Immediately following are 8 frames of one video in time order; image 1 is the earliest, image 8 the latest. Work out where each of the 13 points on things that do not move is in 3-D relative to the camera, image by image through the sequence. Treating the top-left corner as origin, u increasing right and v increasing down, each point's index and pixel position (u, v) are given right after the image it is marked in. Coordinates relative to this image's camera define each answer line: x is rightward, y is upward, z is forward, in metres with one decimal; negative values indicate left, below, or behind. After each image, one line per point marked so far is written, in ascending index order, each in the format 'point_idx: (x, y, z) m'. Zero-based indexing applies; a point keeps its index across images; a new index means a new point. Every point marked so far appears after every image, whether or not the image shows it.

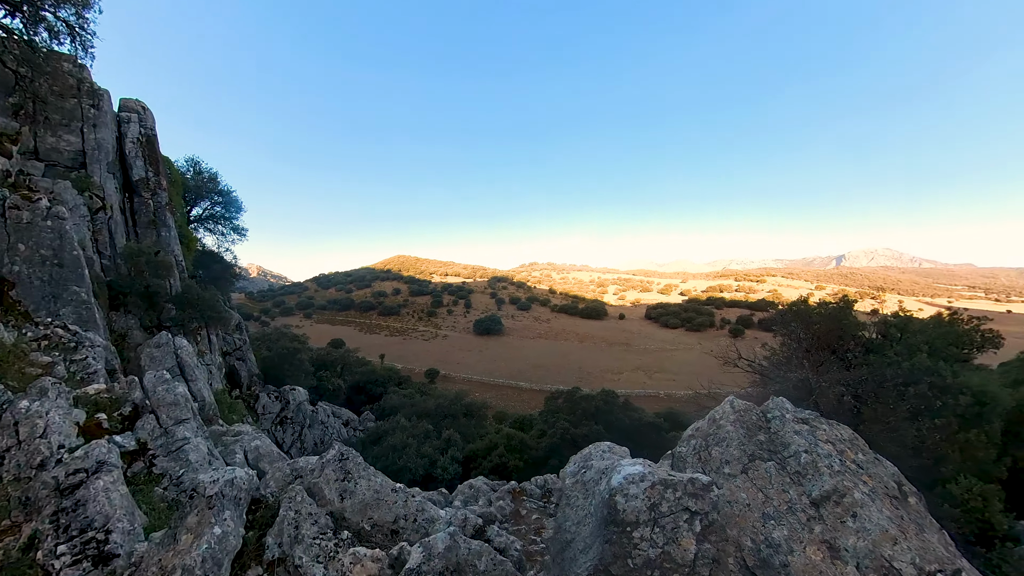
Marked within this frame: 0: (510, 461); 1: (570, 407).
0: (+0.2, -4.8, +9.5) m
1: (+2.2, -4.2, +12.0) m
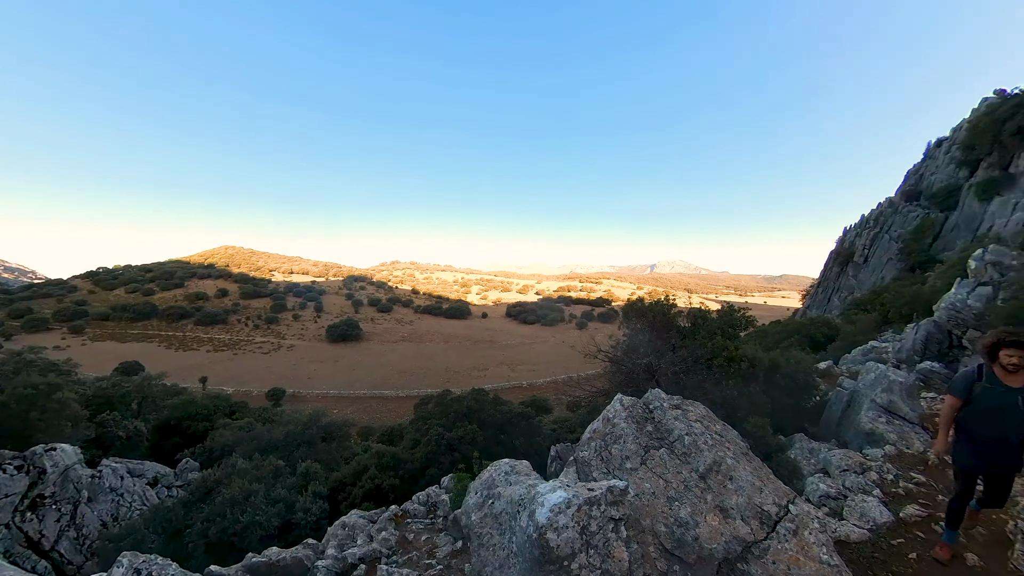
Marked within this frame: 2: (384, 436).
0: (-3.2, -4.8, +8.6) m
1: (-2.3, -4.2, +11.8) m
2: (-5.0, -6.1, +14.1) m
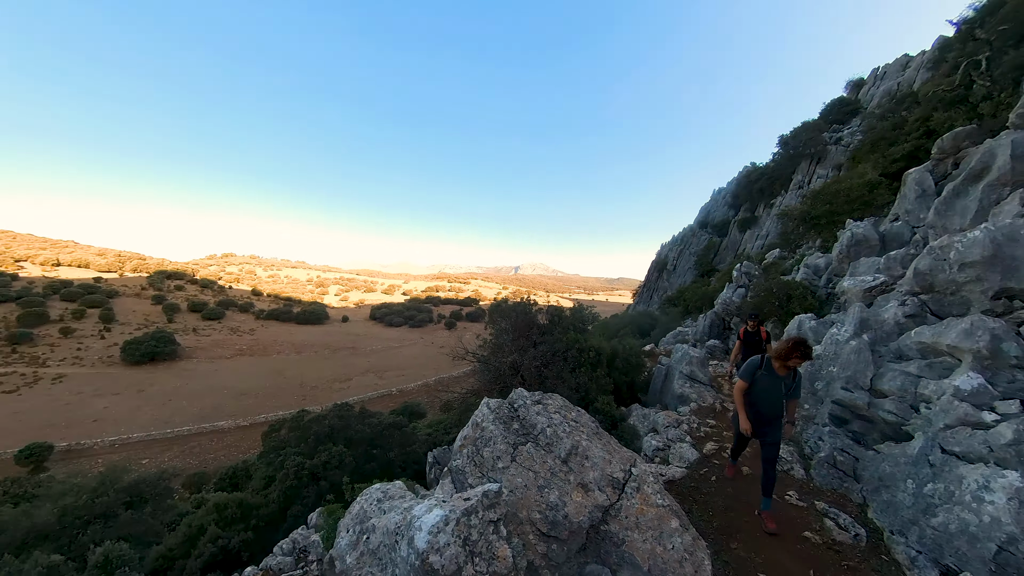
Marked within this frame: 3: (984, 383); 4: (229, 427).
0: (-5.7, -4.9, +6.8) m
1: (-6.2, -4.2, +10.0) m
2: (-9.6, -6.1, +11.2) m
3: (+6.7, -1.4, +5.3) m
4: (-15.2, -7.2, +18.1) m
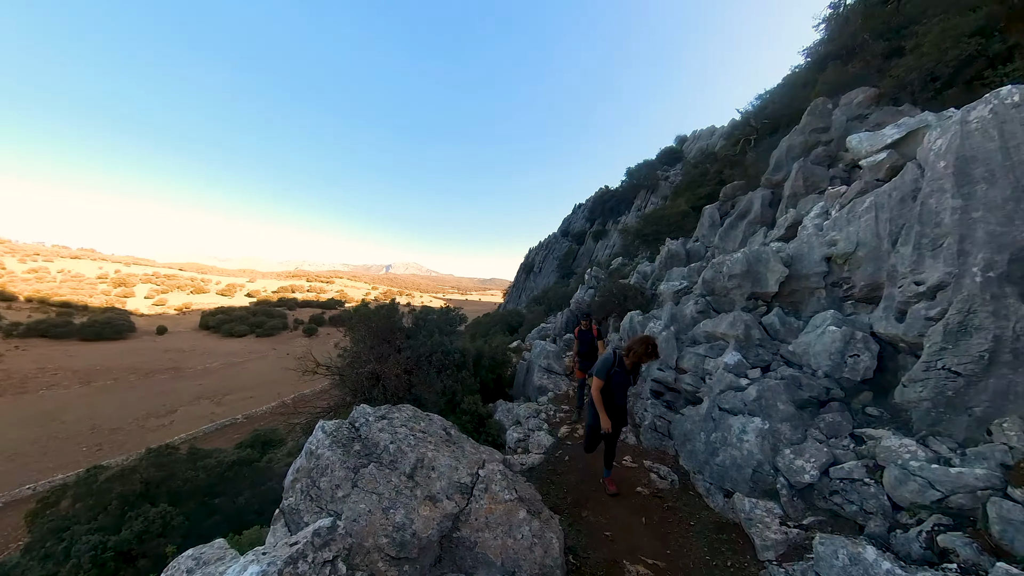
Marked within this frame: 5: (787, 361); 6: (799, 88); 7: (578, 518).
0: (-7.9, -5.0, +4.6) m
1: (-9.3, -4.4, +7.4) m
2: (-12.9, -6.3, +7.5) m
3: (+4.3, -1.4, +7.1) m
4: (-20.4, -7.4, +12.3) m
5: (+5.1, -1.4, +6.7) m
6: (+14.0, +9.5, +16.5) m
7: (+1.0, -3.9, +5.8) m
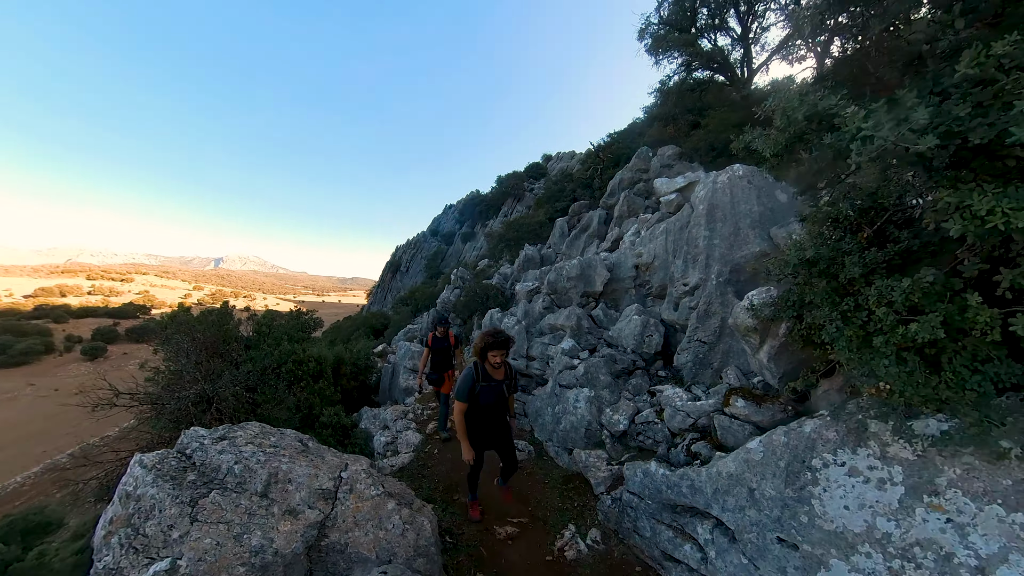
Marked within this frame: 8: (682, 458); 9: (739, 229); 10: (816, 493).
0: (-8.8, -5.1, +1.8) m
1: (-11.3, -4.4, +3.9) m
2: (-14.6, -6.4, +2.6) m
3: (+1.5, -1.4, +8.8) m
4: (-23.4, -7.5, +4.2) m
5: (+2.4, -1.4, +8.8) m
6: (+6.8, +9.5, +21.2) m
7: (-1.1, -3.9, +6.4) m
8: (+2.8, -2.8, +5.7) m
9: (+4.8, +1.2, +7.2) m
10: (+3.4, -2.3, +4.0) m
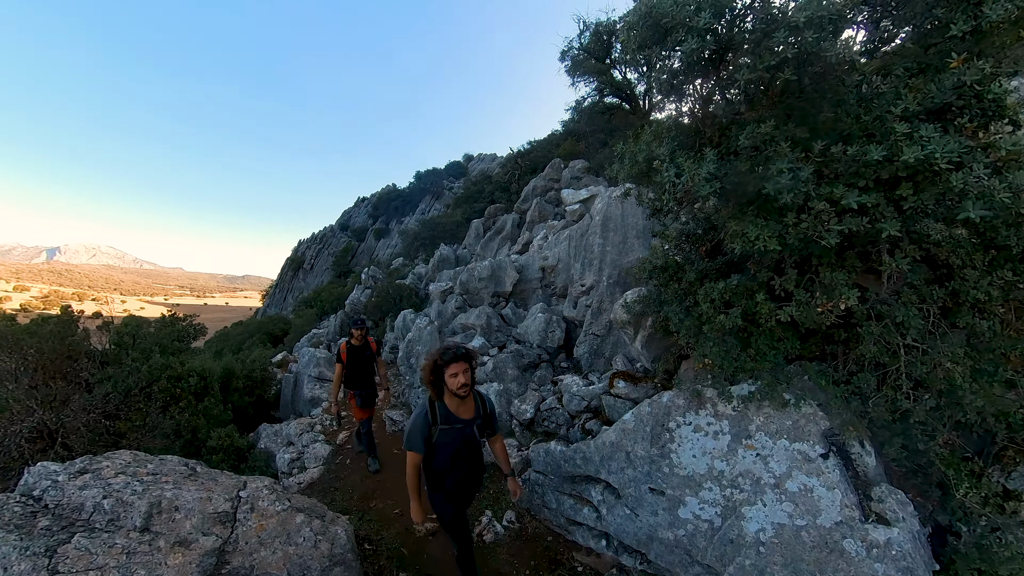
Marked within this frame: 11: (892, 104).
0: (-8.9, -5.2, -0.1) m
1: (-11.8, -4.6, +1.3) m
2: (-14.7, -6.6, -0.8) m
3: (-0.8, -1.4, +9.3) m
4: (-23.6, -7.8, -1.5) m
5: (+0.1, -1.4, +9.5) m
6: (+1.1, +9.6, +22.6) m
7: (-2.6, -4.0, +6.3) m
8: (+1.3, -2.8, +6.6) m
9: (+2.8, +1.2, +8.6) m
10: (+2.3, -2.3, +5.1) m
11: (+4.0, +1.9, +3.7) m
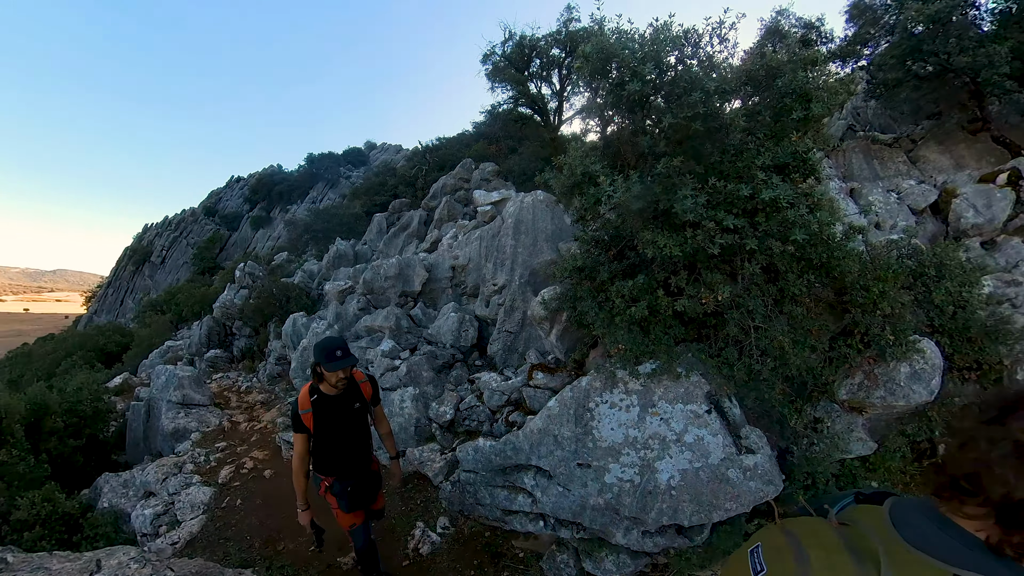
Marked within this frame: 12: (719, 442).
0: (-7.2, -5.2, -3.1) m
1: (-10.4, -4.5, -2.8) m
2: (-12.3, -6.5, -5.8) m
3: (-2.9, -1.4, +8.6) m
4: (-20.3, -7.7, -9.6) m
5: (-2.2, -1.4, +9.1) m
6: (-6.0, +9.5, +21.8) m
7: (-3.6, -4.0, +5.2) m
8: (-0.1, -2.8, +6.8) m
9: (+0.7, +1.2, +9.3) m
10: (+1.4, -2.3, +5.9) m
11: (+3.5, +1.9, +5.1) m
12: (+3.2, -2.4, +5.4) m
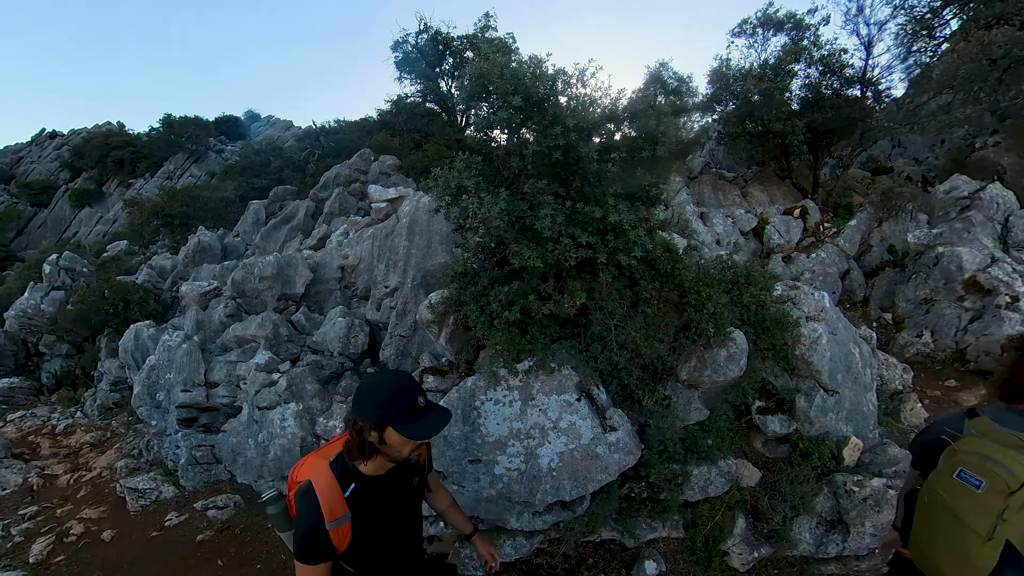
0: (-6.5, -5.9, -4.4) m
1: (-9.7, -5.4, -5.0) m
2: (-10.7, -7.6, -8.3) m
3: (-5.3, -1.5, +7.7) m
4: (-17.5, -9.2, -13.9) m
5: (-4.7, -1.5, +8.4) m
6: (-11.8, +9.8, +19.2) m
7: (-5.0, -4.2, +4.4) m
8: (-2.1, -2.9, +6.8) m
9: (-2.1, +1.2, +9.1) m
10: (-0.4, -2.4, +6.2) m
11: (+1.7, +1.9, +5.8) m
12: (+1.4, -2.4, +6.1) m
